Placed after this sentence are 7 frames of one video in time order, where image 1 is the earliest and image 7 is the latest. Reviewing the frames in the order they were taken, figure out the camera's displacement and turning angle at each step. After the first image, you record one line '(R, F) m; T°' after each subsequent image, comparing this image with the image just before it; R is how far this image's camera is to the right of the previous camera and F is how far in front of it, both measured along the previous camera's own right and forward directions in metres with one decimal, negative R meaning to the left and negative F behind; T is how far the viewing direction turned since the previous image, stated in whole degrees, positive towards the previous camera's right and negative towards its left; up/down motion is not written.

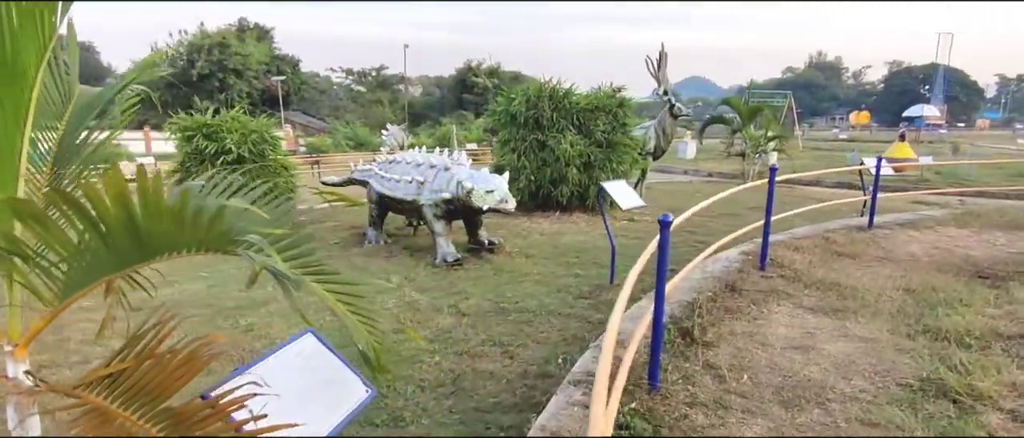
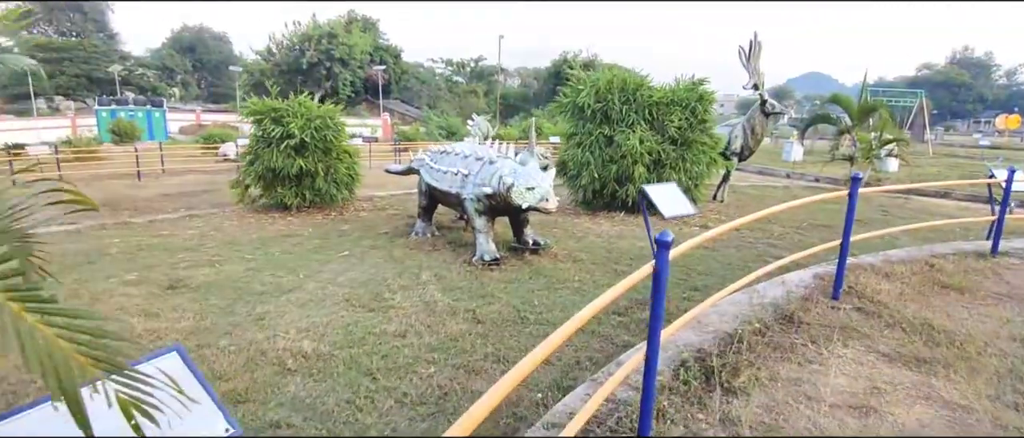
(+0.5, +0.5) m; -10°
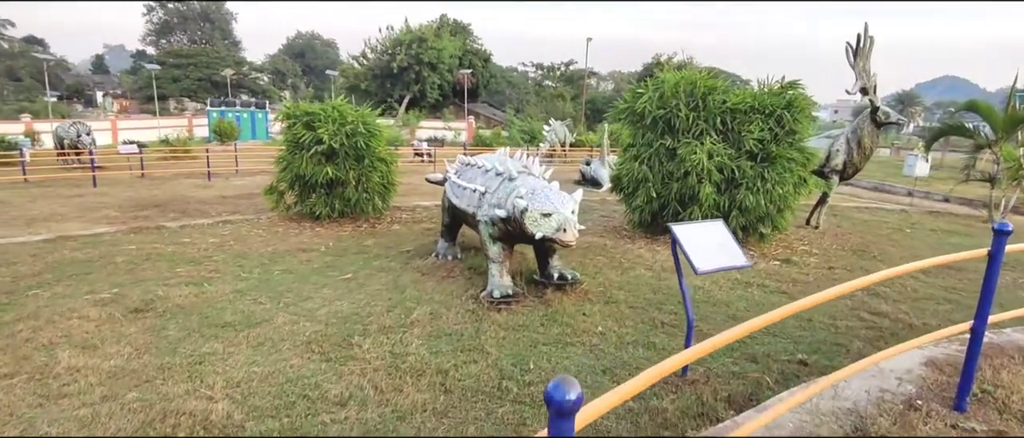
(+0.6, +1.0) m; -9°
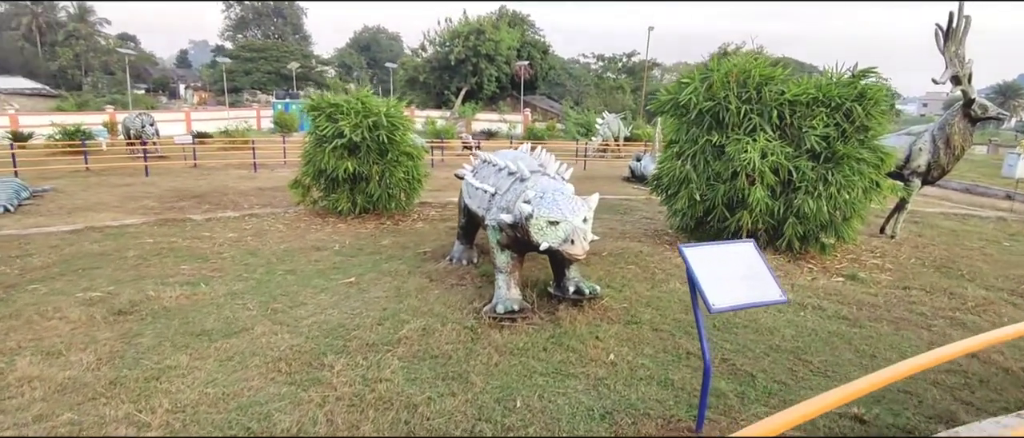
(+0.4, +0.6) m; -6°
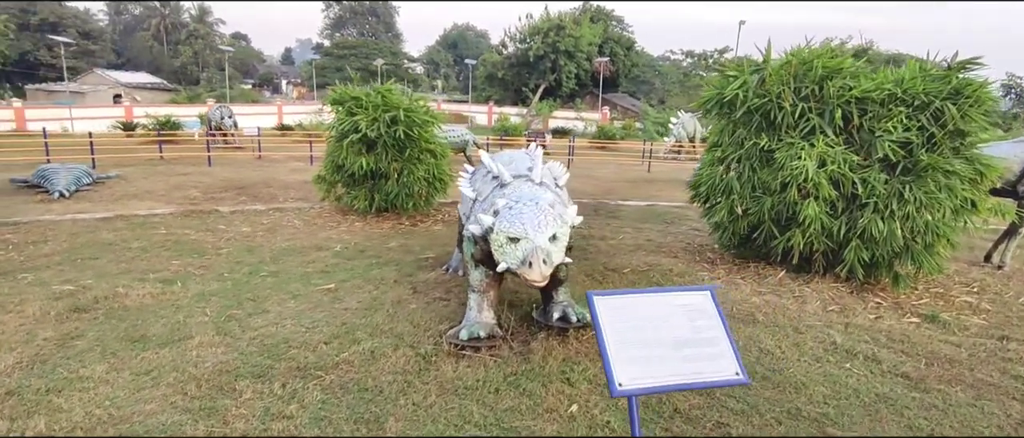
(+0.7, +0.7) m; -9°
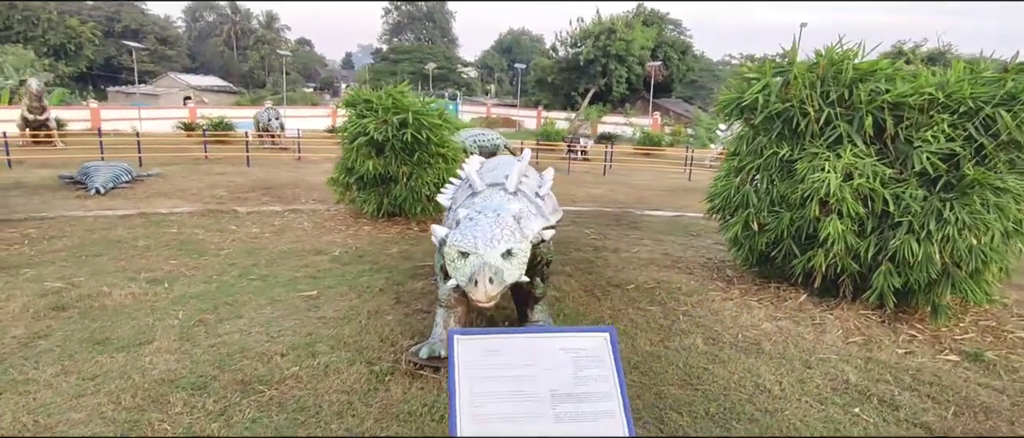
(+0.5, +0.3) m; -5°
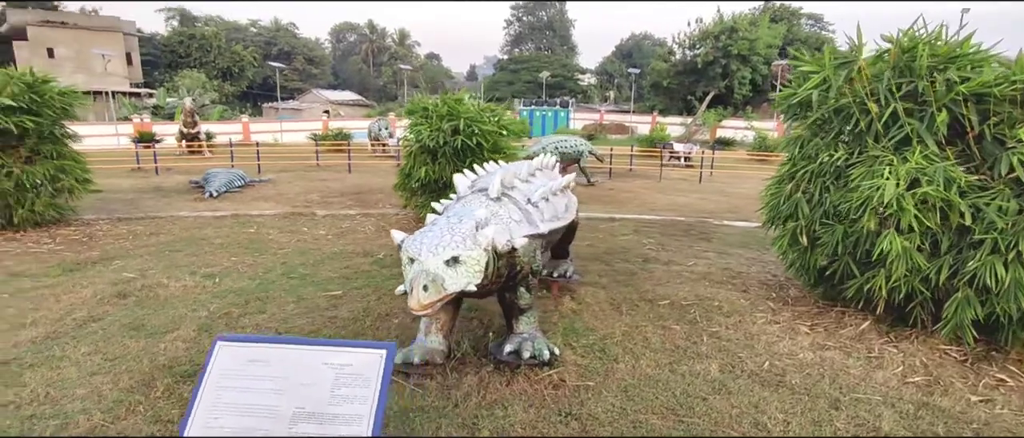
(+0.8, +0.2) m; -12°
